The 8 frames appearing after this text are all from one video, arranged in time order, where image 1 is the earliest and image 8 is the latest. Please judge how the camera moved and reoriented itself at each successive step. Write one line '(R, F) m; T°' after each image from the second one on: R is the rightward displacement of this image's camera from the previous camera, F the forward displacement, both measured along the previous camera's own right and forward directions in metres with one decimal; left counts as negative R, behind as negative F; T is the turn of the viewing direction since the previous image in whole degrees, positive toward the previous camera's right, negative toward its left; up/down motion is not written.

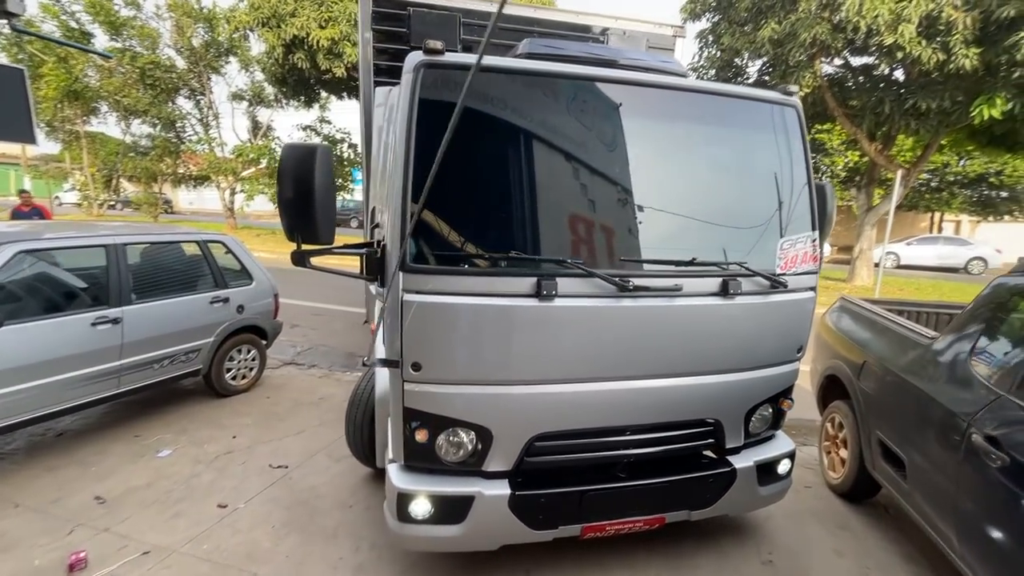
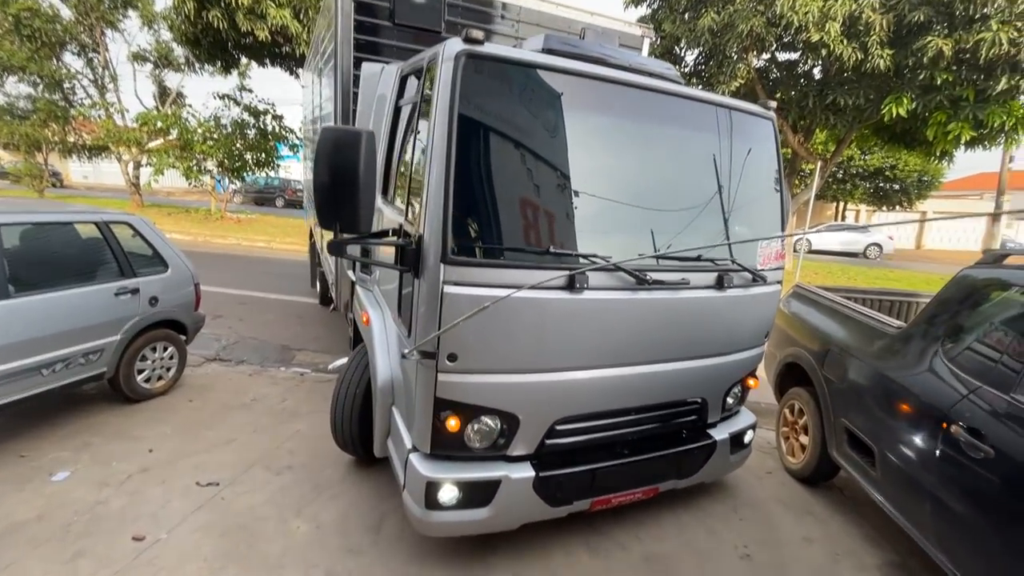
(-0.2, +0.3) m; +8°
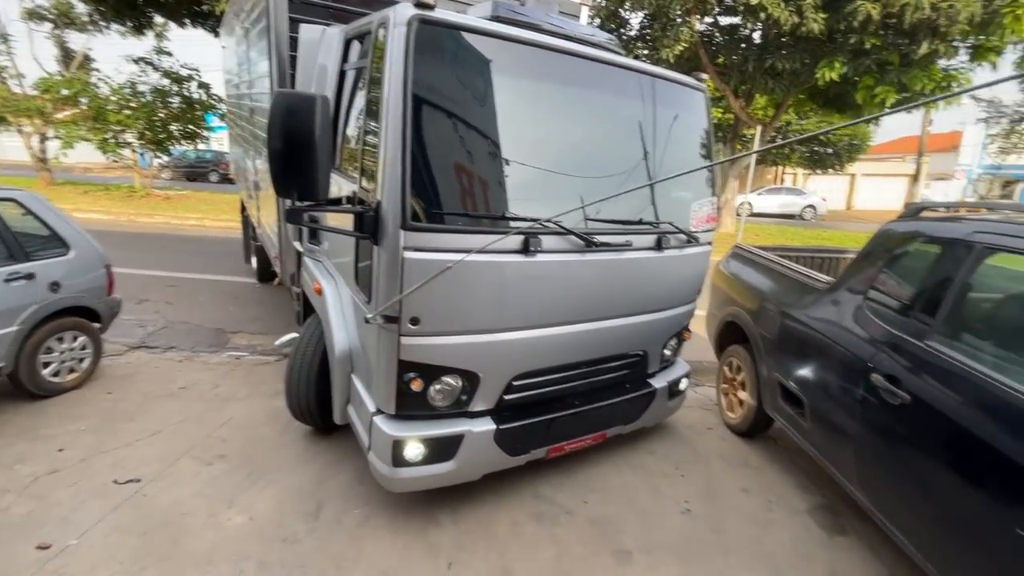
(+0.1, +0.1) m; +5°
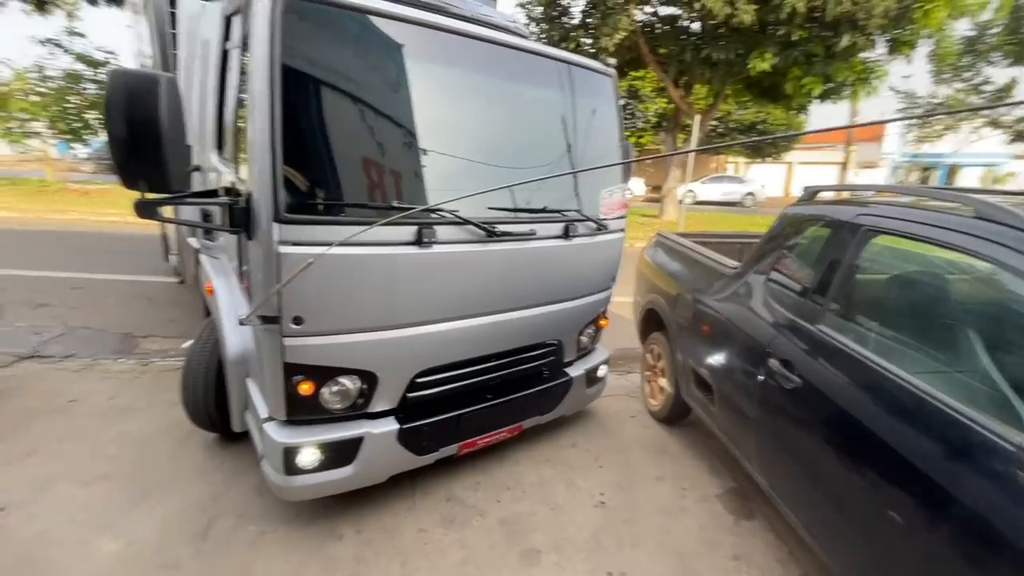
(+0.3, +0.1) m; +5°
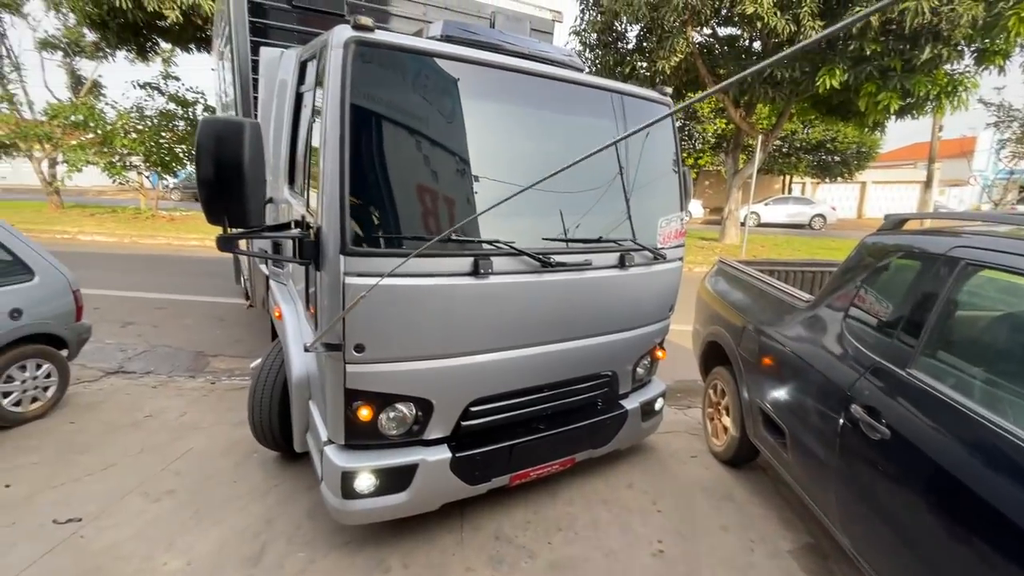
(0.0, +0.1) m; -6°
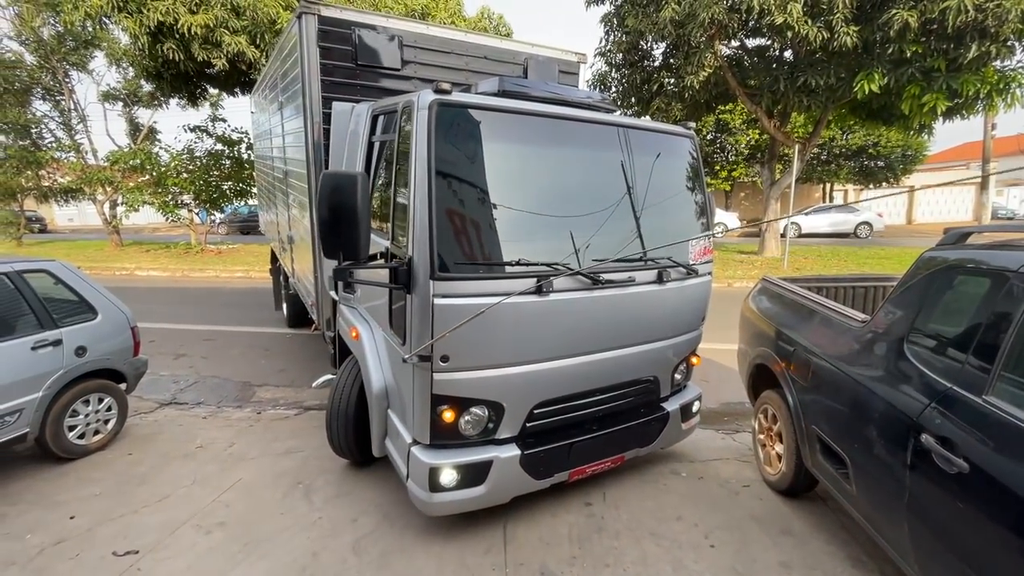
(0.0, 0.0) m; -4°
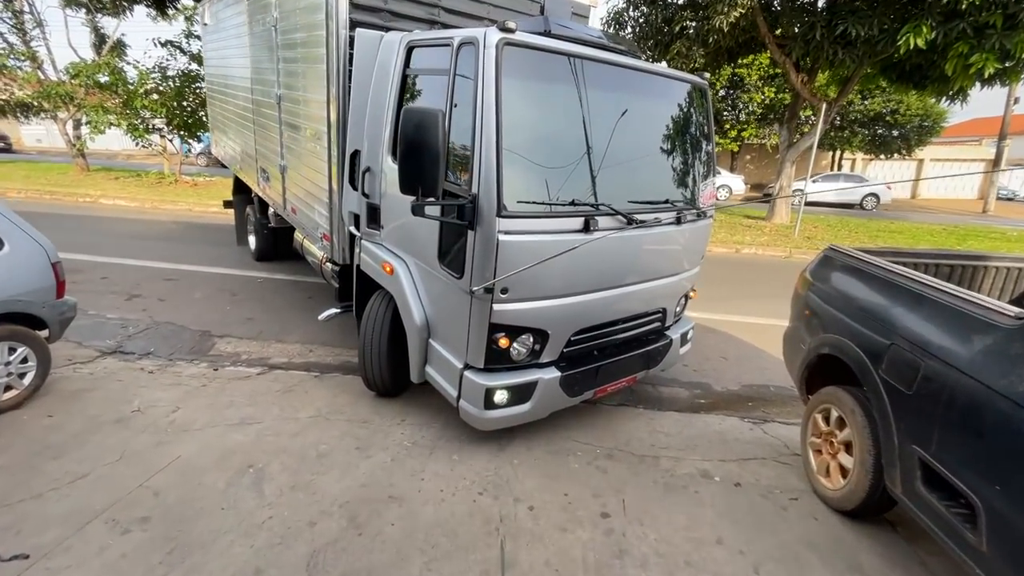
(-0.1, +0.7) m; +1°
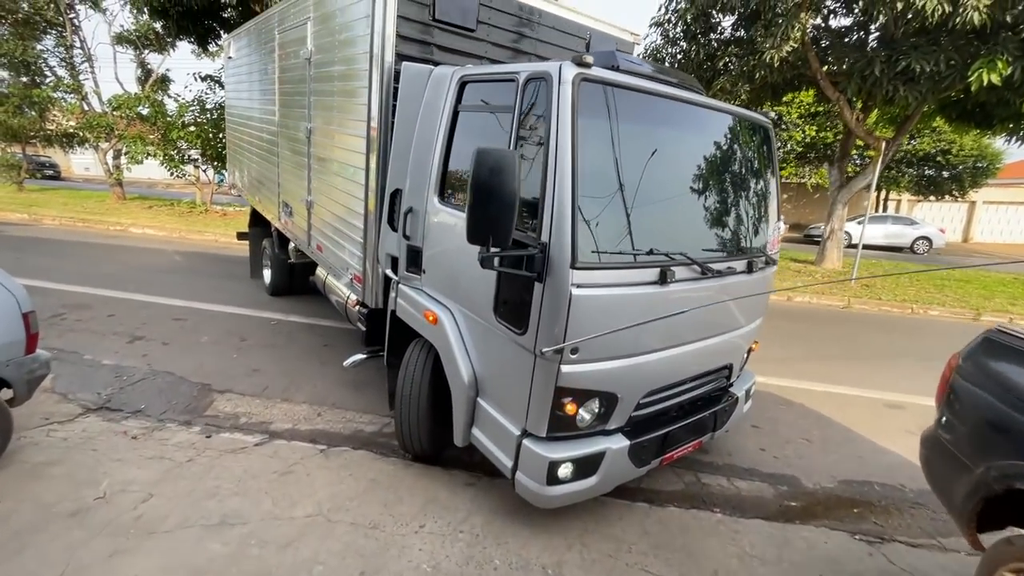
(-0.2, +0.6) m; -3°
